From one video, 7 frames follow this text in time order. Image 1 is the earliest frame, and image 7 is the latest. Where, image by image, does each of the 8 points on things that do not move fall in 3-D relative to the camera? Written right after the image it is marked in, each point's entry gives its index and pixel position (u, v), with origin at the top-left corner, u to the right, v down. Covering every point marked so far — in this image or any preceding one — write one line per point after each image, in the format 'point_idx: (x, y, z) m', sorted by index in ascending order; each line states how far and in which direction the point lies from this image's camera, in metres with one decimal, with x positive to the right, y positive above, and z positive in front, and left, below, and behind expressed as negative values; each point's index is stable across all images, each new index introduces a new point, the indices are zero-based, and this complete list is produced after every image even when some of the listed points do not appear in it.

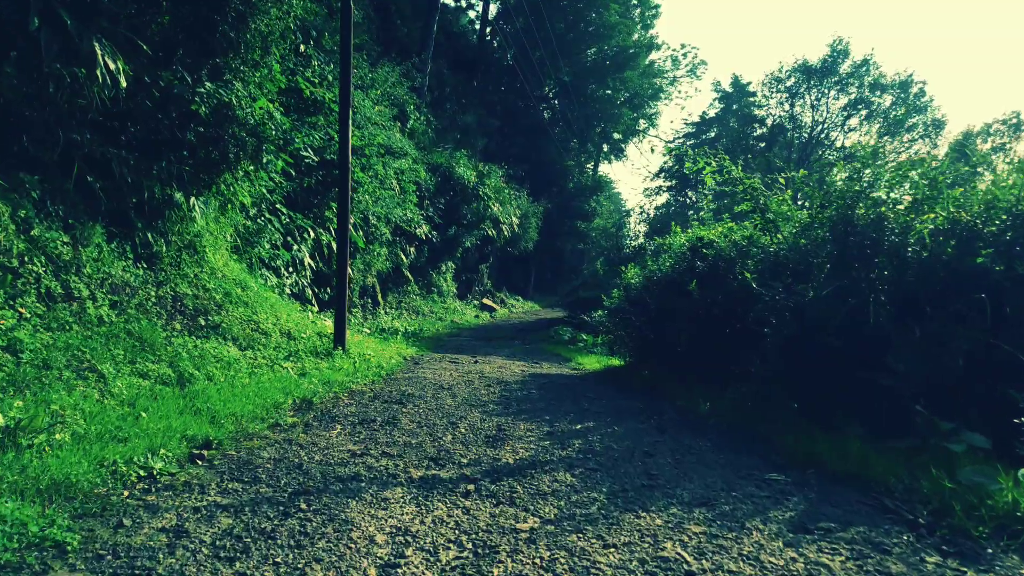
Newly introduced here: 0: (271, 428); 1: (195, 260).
0: (-1.9, -1.1, +5.7) m
1: (-4.9, +0.4, +11.5) m
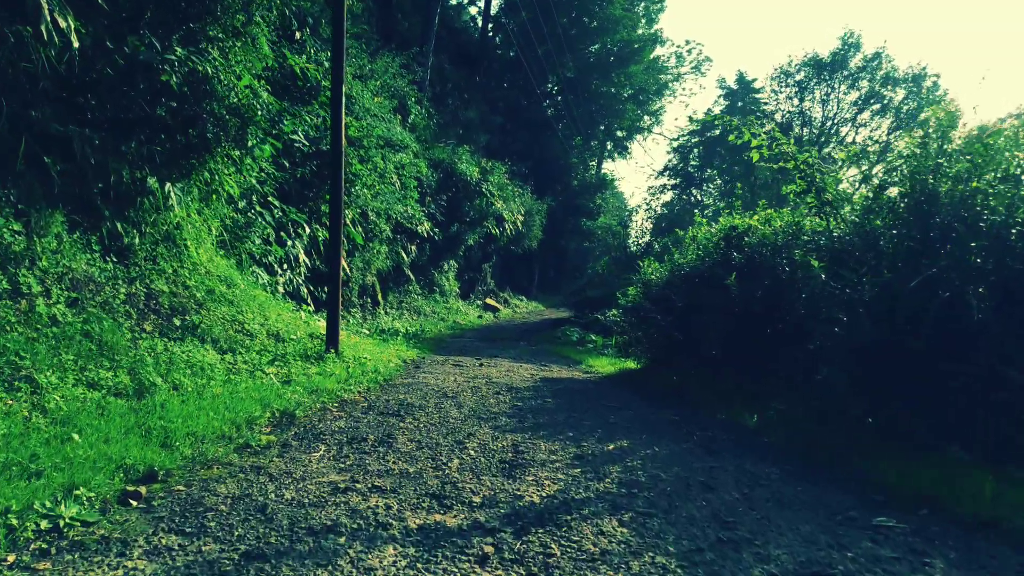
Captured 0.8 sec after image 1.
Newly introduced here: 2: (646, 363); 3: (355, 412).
0: (-1.8, -1.0, +4.7) m
1: (-4.7, +0.5, +10.4) m
2: (+2.0, -1.1, +10.9) m
3: (-1.4, -1.1, +6.7) m
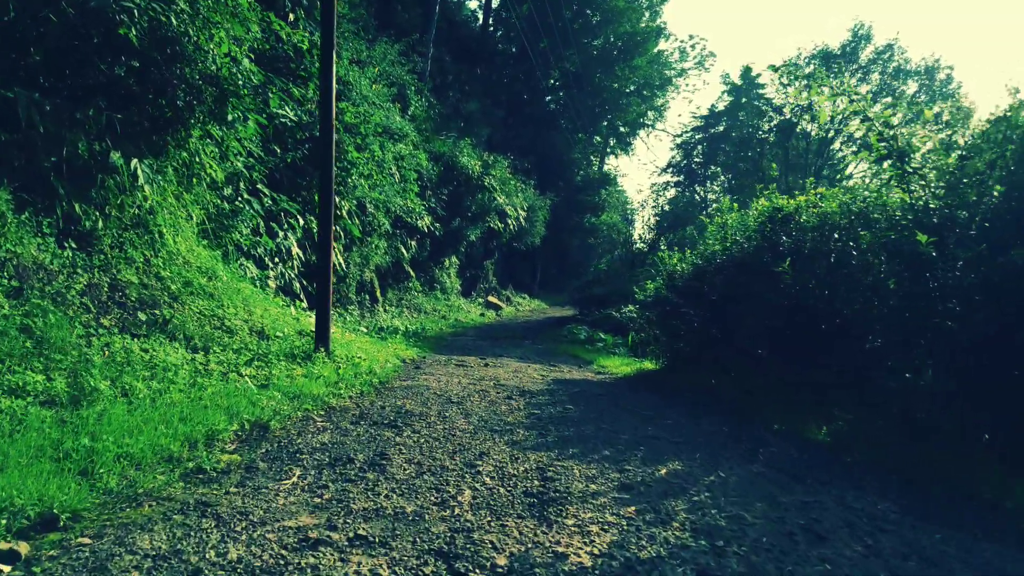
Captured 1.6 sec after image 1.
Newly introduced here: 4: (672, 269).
0: (-1.6, -0.9, +3.7) m
1: (-4.6, +0.6, +9.4) m
2: (+2.1, -1.0, +9.9) m
3: (-1.3, -1.0, +5.7) m
4: (+2.3, +0.3, +10.6) m
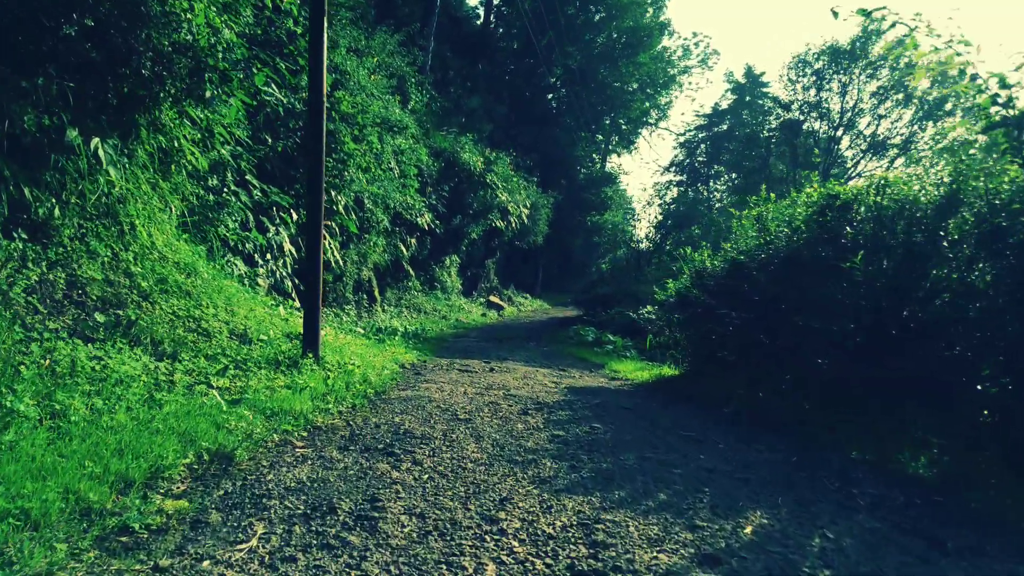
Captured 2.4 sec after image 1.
0: (-1.5, -0.9, +2.6) m
1: (-4.5, +0.6, +8.4) m
2: (+2.3, -1.0, +8.9) m
3: (-1.1, -1.0, +4.7) m
4: (+2.4, +0.3, +9.6) m
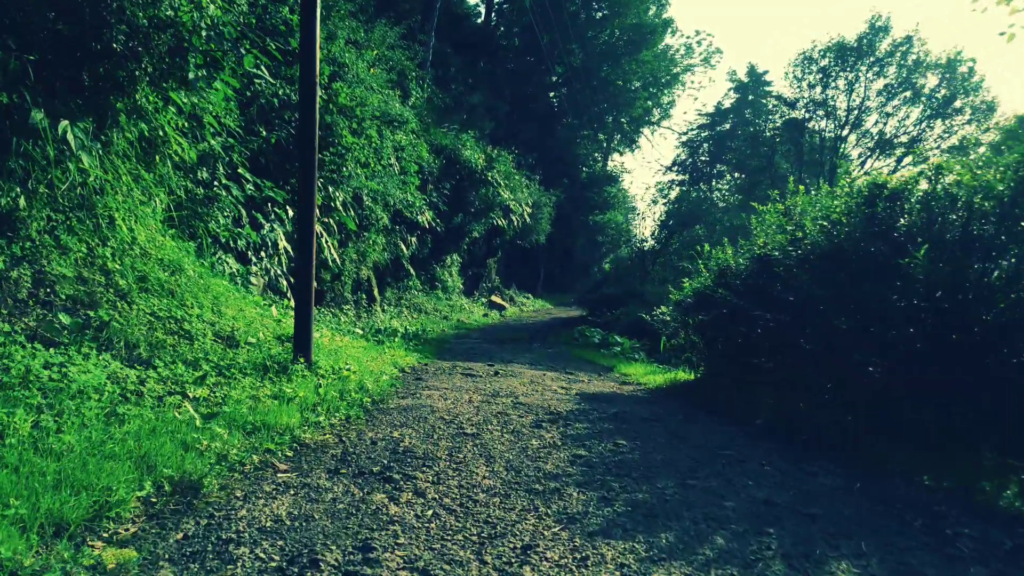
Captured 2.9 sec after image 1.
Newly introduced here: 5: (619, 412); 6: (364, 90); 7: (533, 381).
0: (-1.4, -0.9, +2.0) m
1: (-4.4, +0.6, +7.7) m
2: (+2.4, -1.0, +8.2) m
3: (-1.0, -1.0, +4.0) m
4: (+2.5, +0.3, +9.0) m
5: (+1.0, -1.2, +7.0) m
6: (-3.6, +4.8, +17.8) m
7: (+0.3, -1.3, +10.7) m
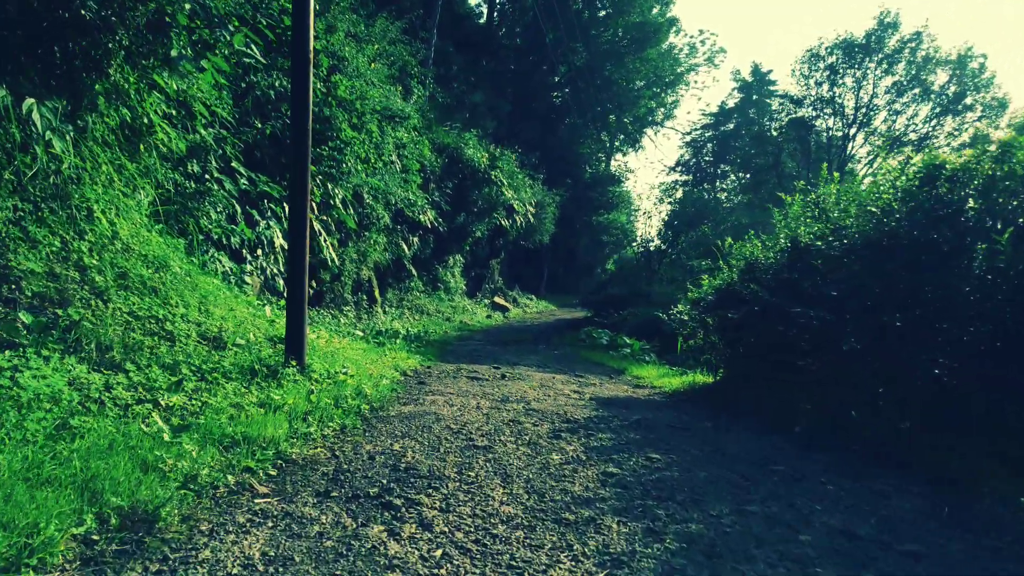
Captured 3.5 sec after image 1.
0: (-1.3, -0.9, +1.4) m
1: (-4.3, +0.7, +7.1) m
2: (+2.5, -1.0, +7.6) m
3: (-0.9, -0.9, +3.4) m
4: (+2.6, +0.3, +8.3) m
5: (+1.1, -1.1, +6.4) m
6: (-3.5, +4.8, +17.2) m
7: (+0.4, -1.3, +10.1) m
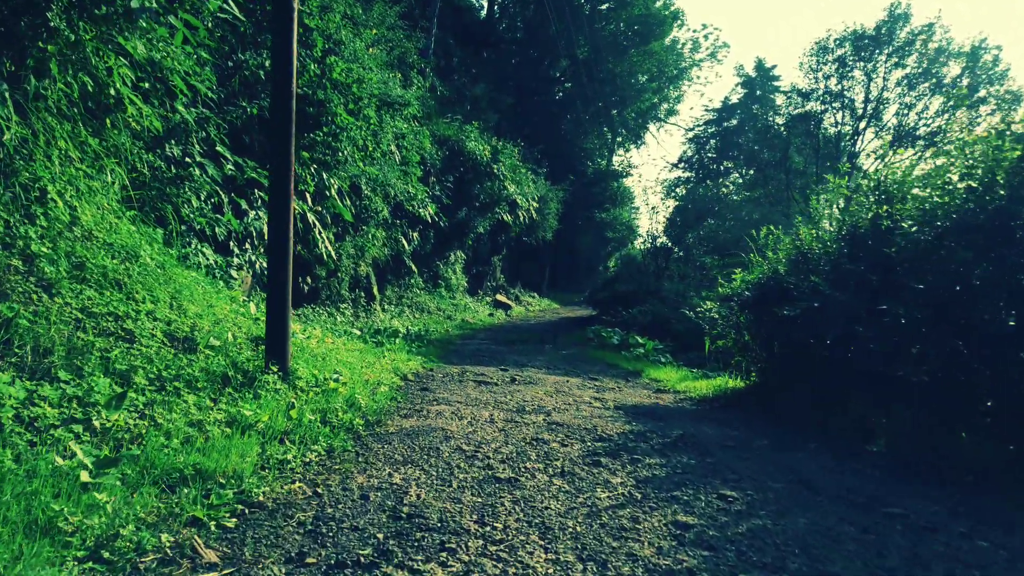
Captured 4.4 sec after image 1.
0: (-1.1, -0.8, +0.4) m
1: (-4.1, +0.7, +6.1) m
2: (+2.6, -0.9, +6.6) m
3: (-0.8, -0.9, +2.4) m
4: (+2.8, +0.4, +7.3) m
5: (+1.3, -1.1, +5.4) m
6: (-3.3, +4.8, +16.2) m
7: (+0.6, -1.2, +9.1) m
